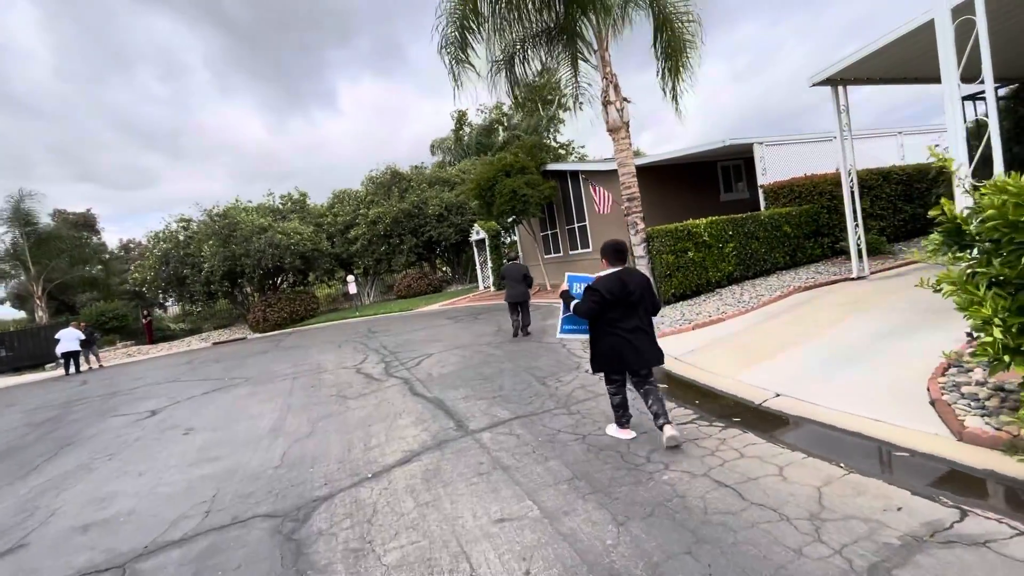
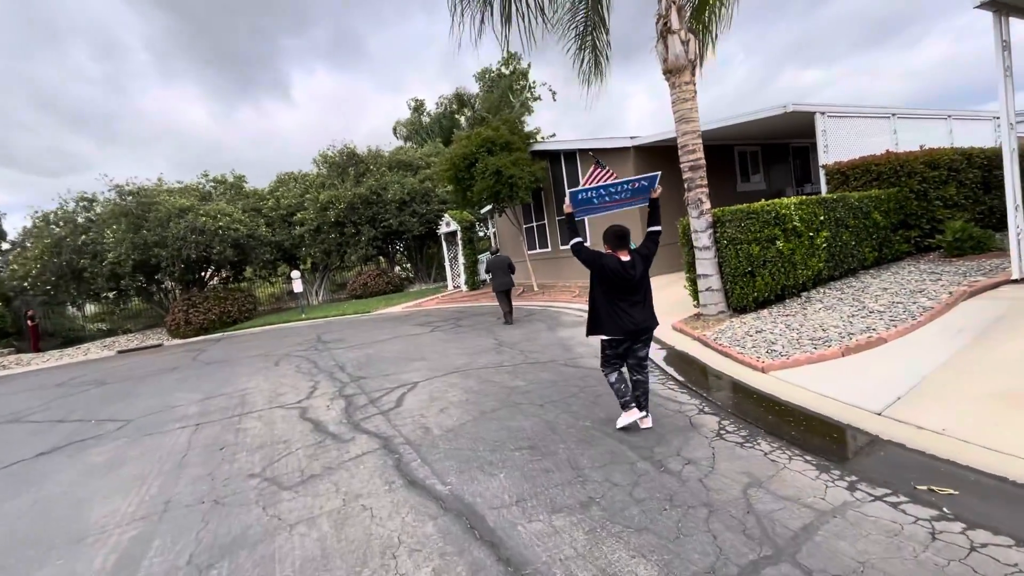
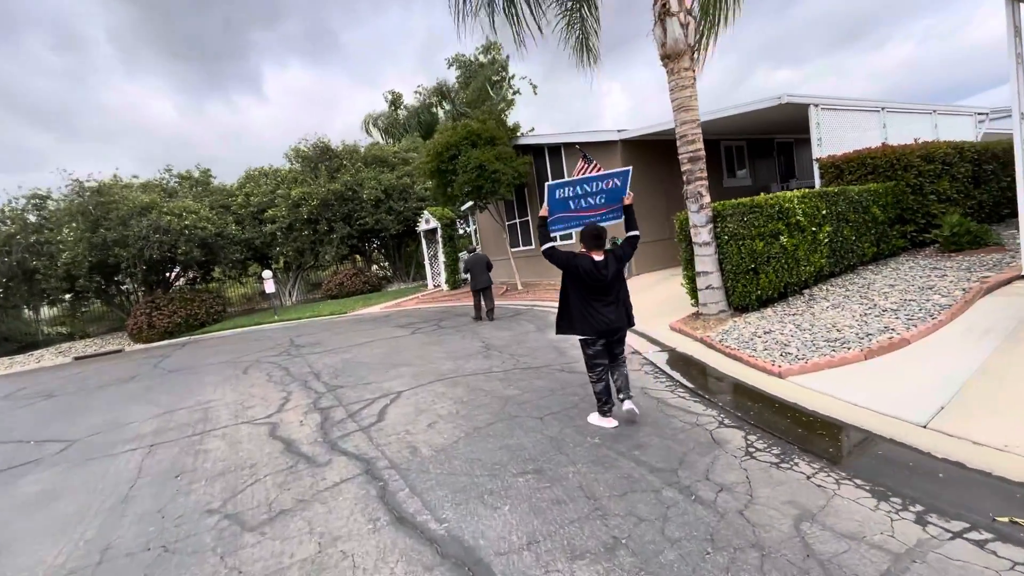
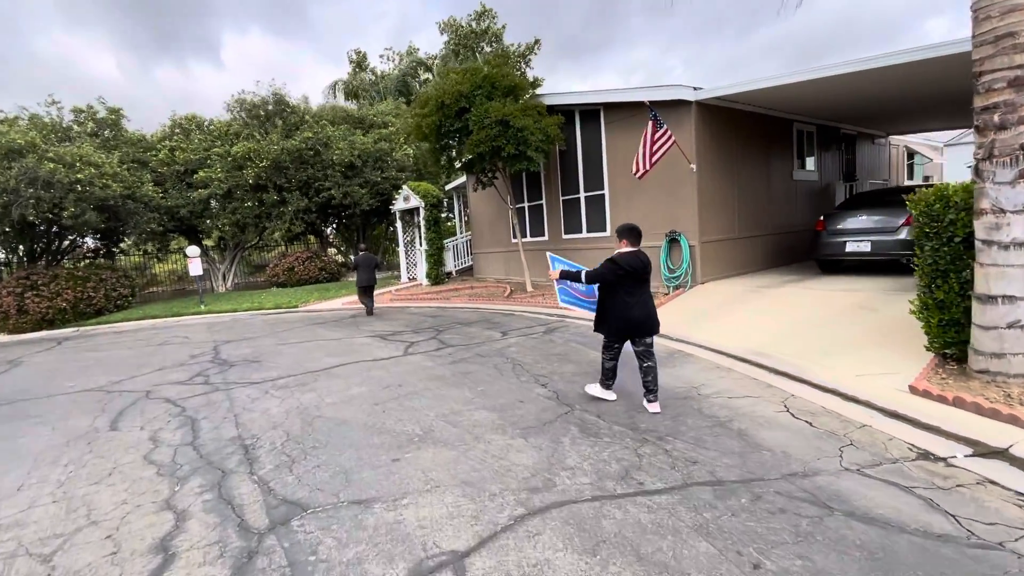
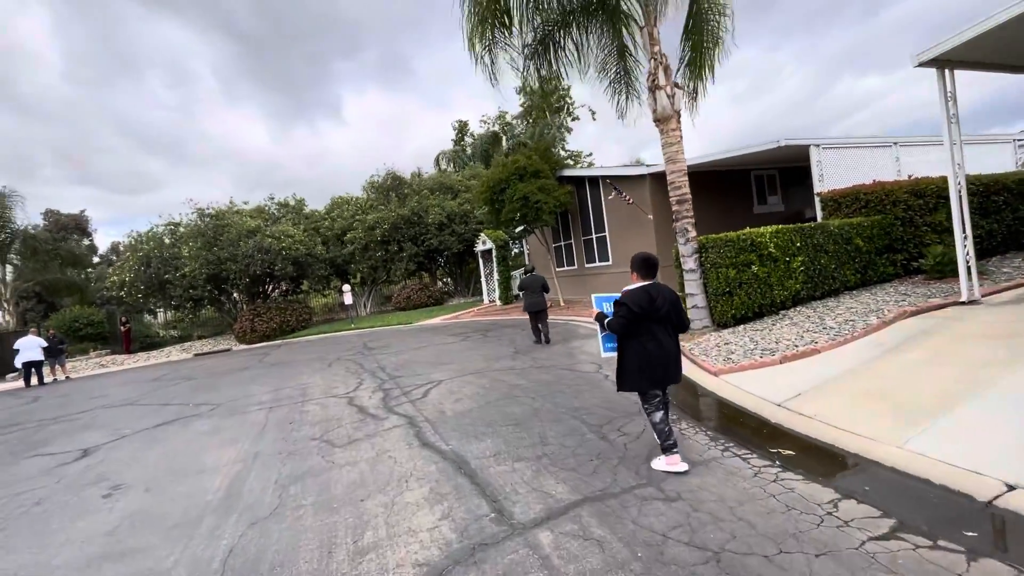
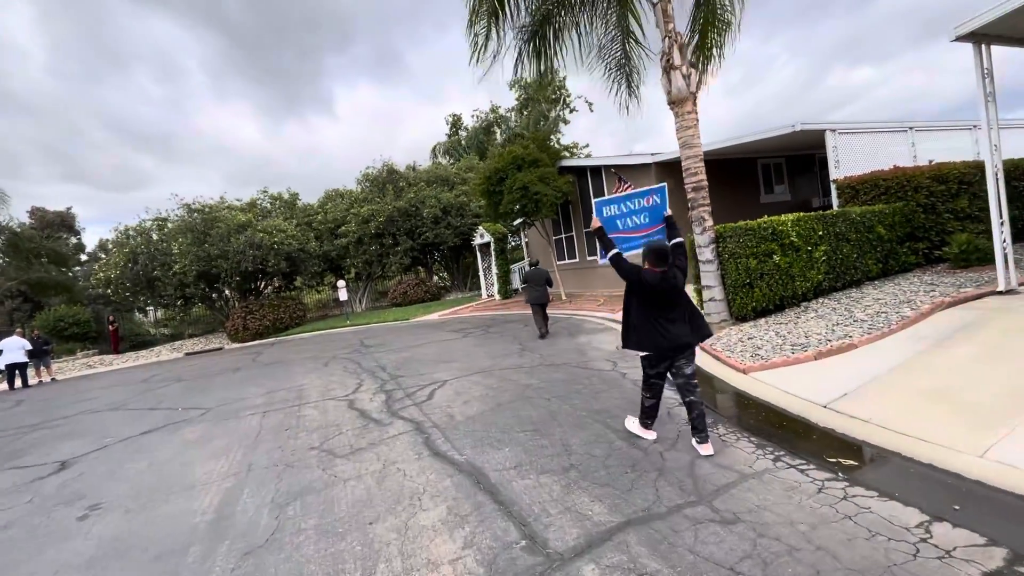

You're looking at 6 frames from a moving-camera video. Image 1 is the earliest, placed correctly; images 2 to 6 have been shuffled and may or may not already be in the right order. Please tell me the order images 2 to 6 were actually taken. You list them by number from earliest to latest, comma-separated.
5, 6, 2, 3, 4
